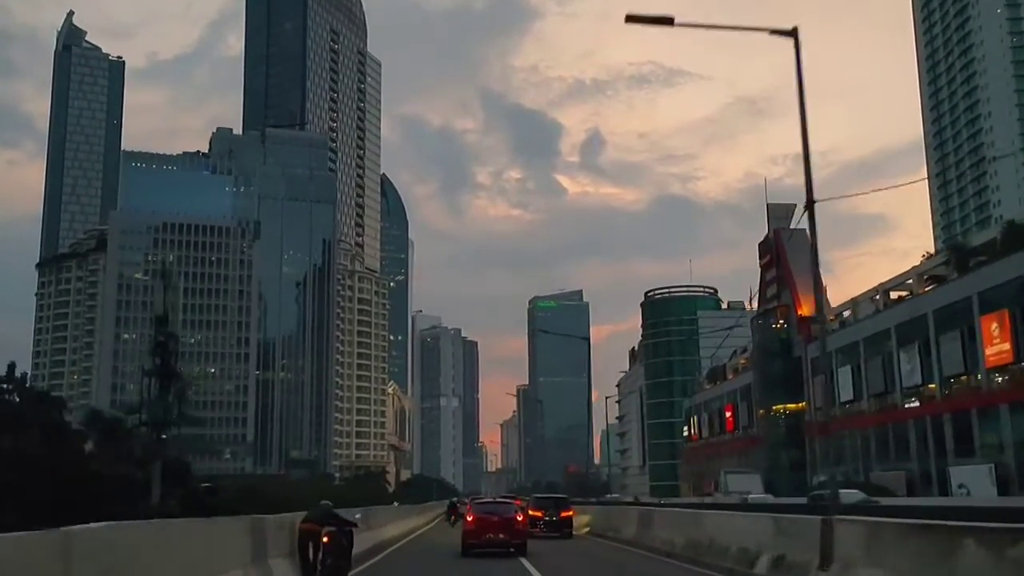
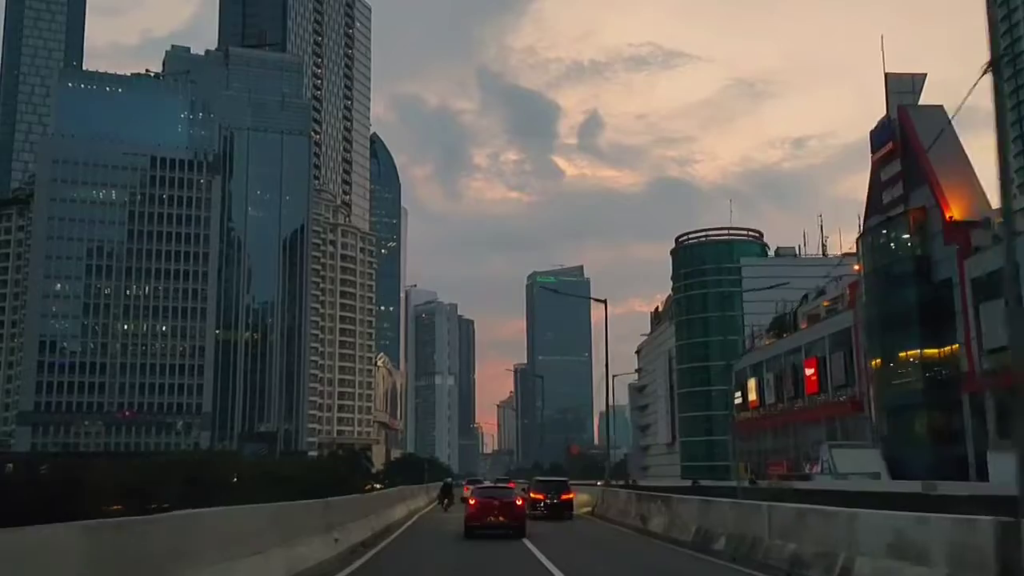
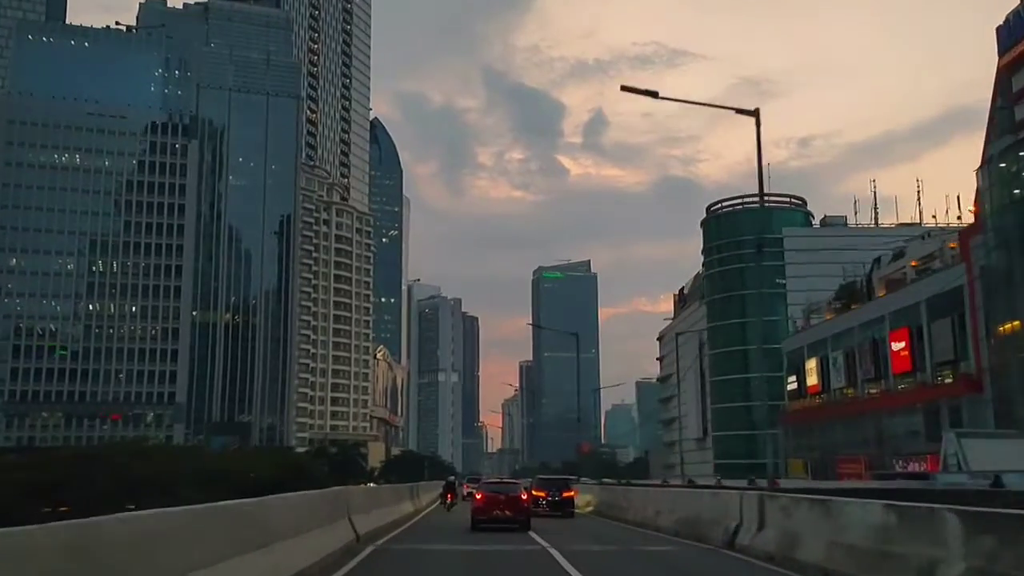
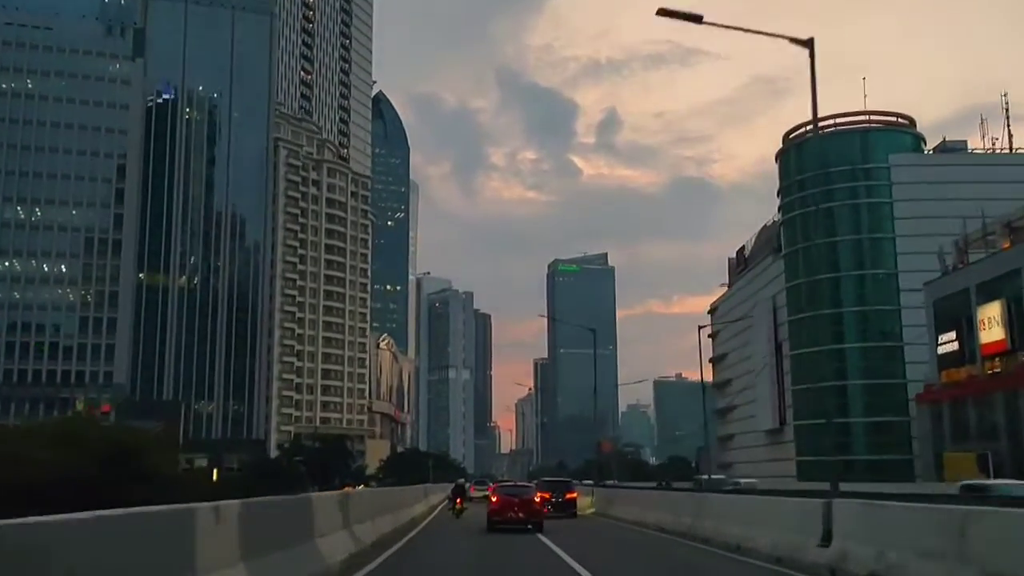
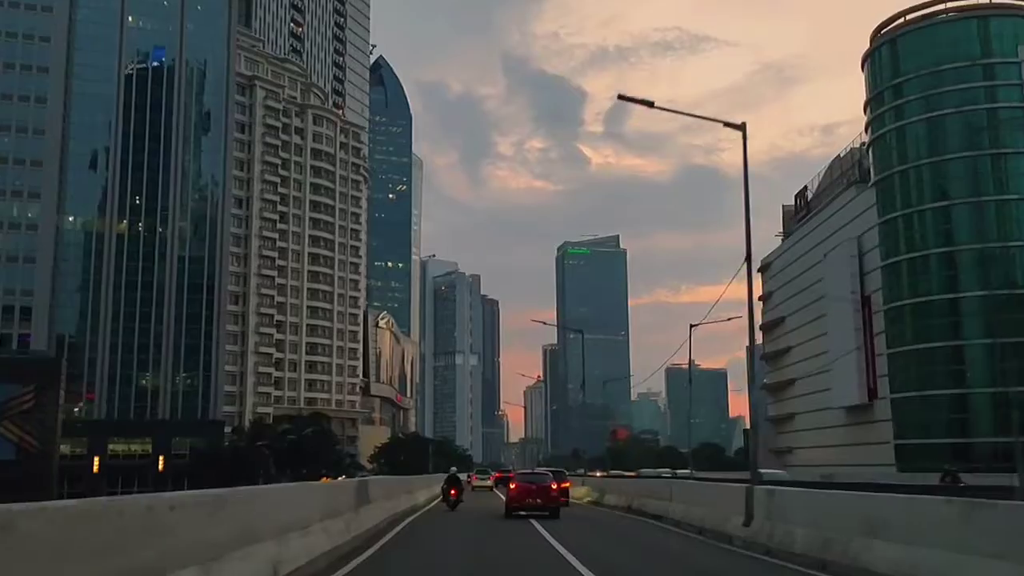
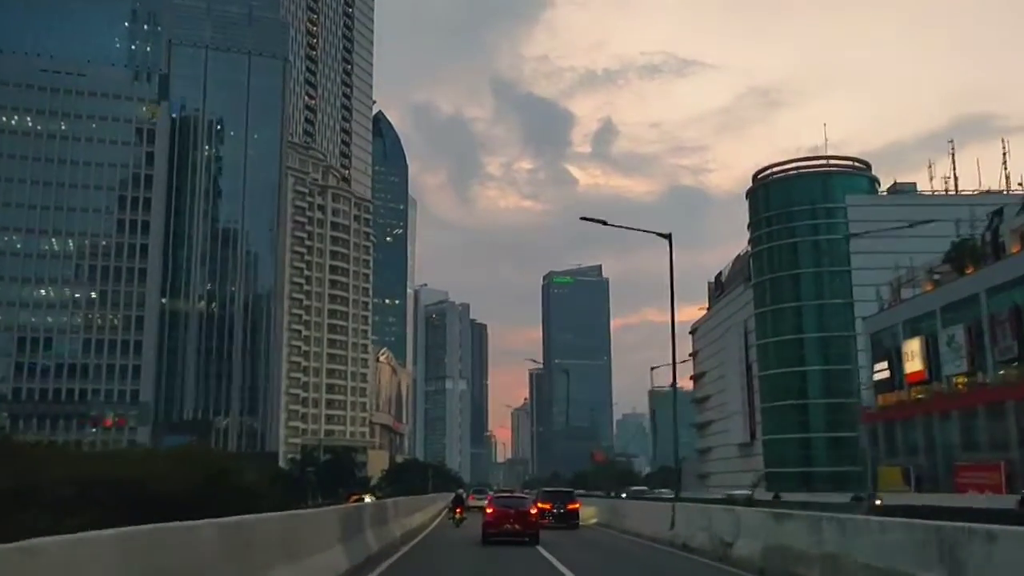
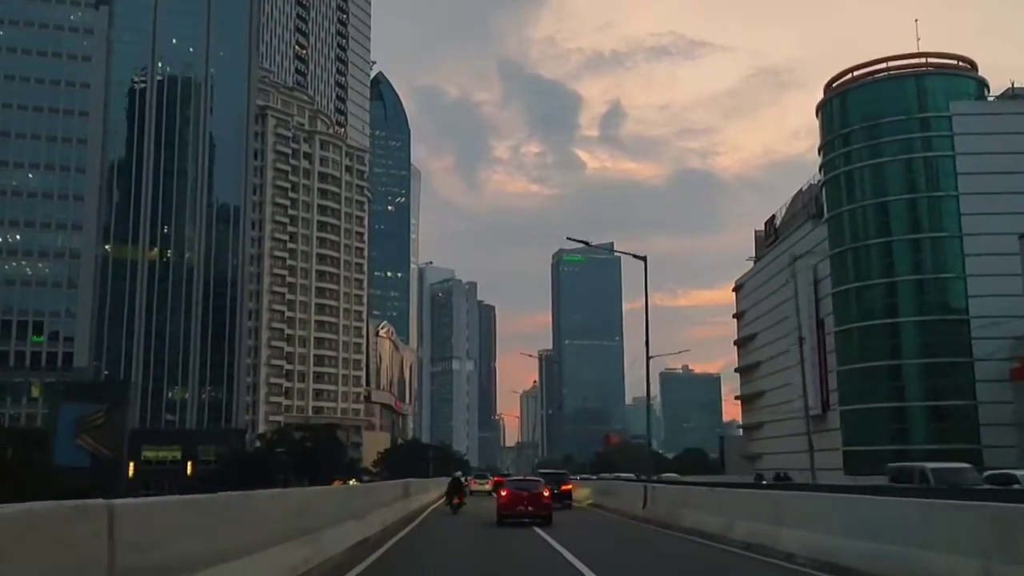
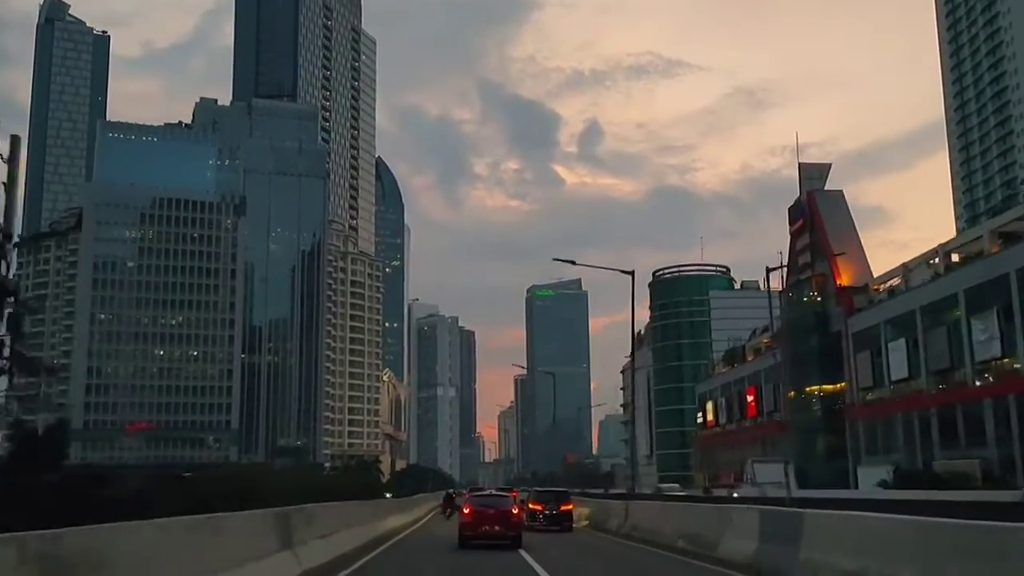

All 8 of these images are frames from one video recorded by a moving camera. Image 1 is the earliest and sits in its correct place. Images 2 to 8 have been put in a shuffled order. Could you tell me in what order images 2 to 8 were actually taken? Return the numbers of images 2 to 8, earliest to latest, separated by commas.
8, 2, 3, 6, 4, 7, 5
